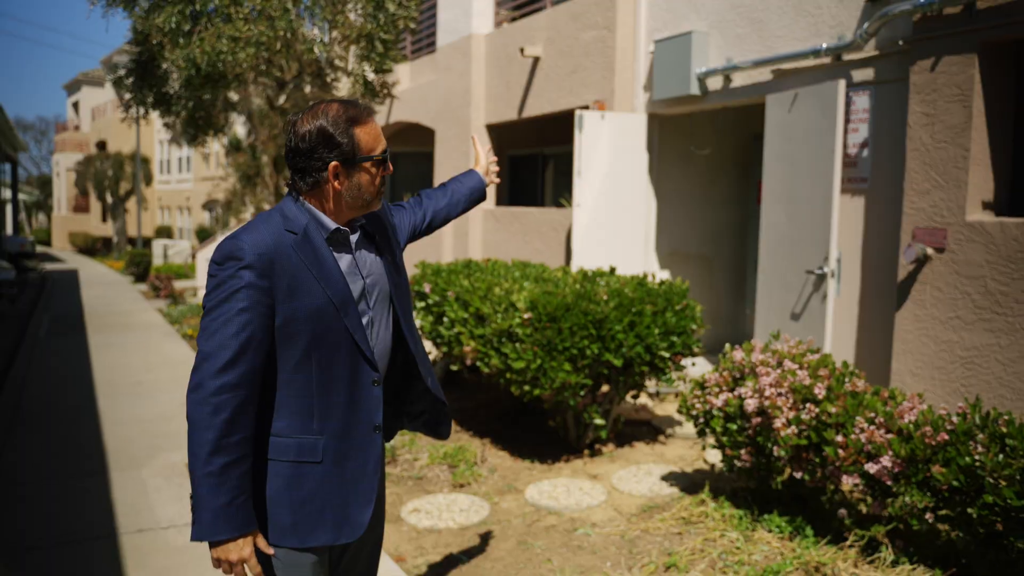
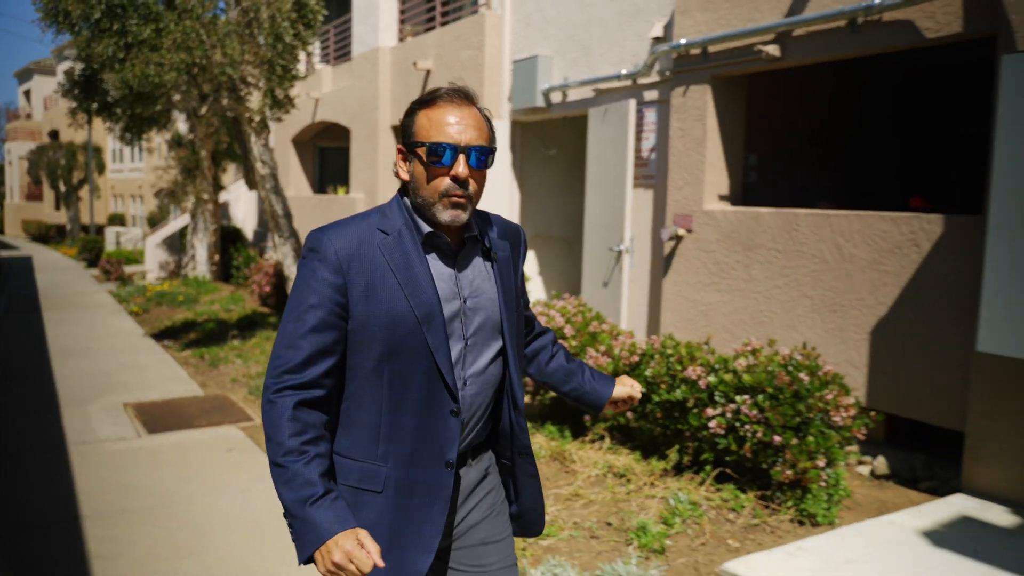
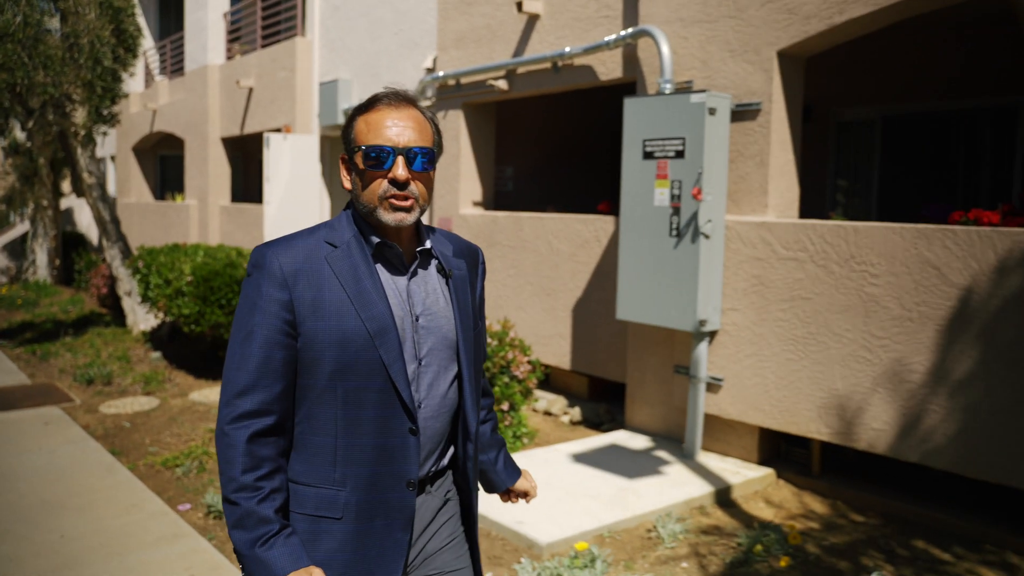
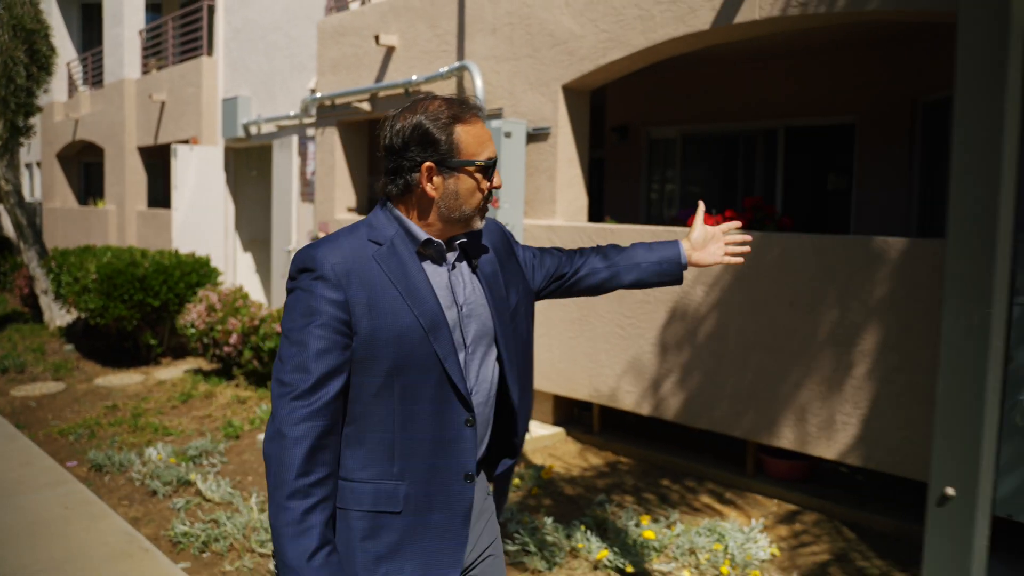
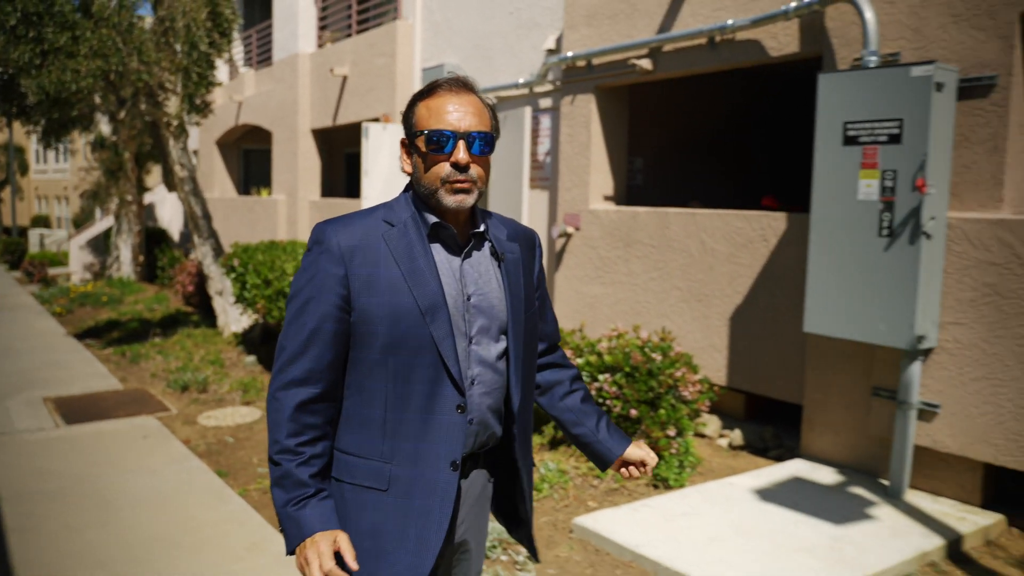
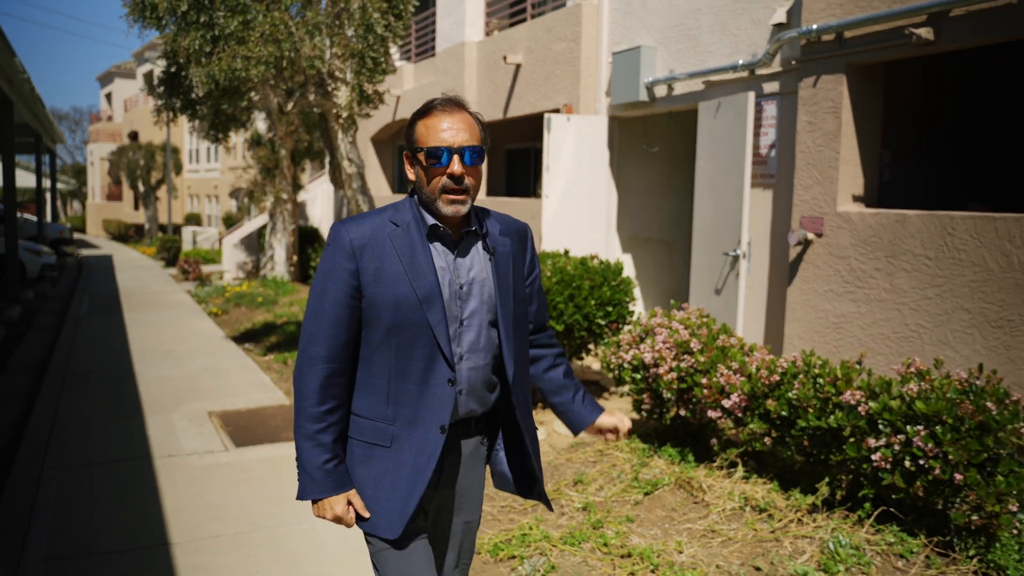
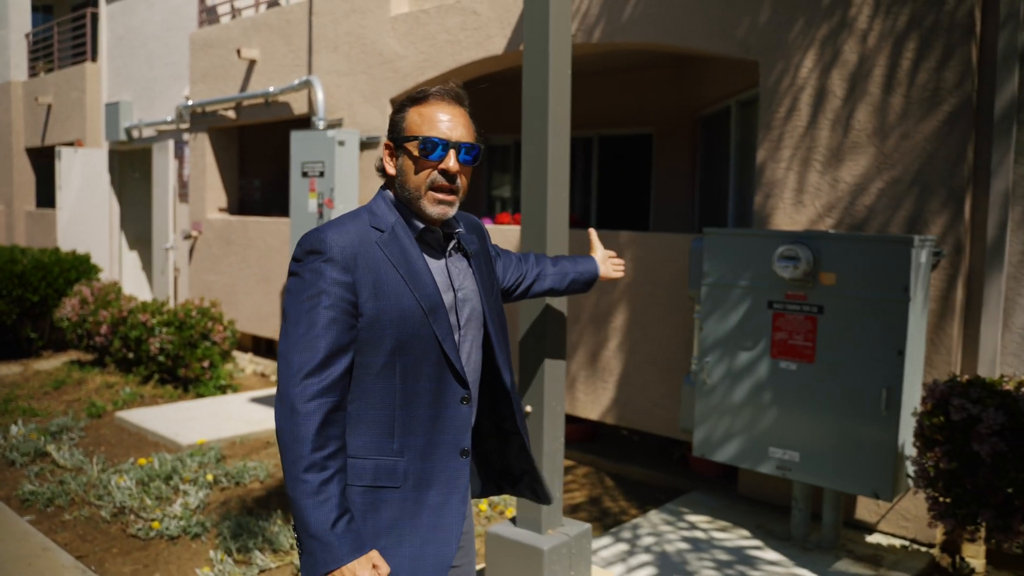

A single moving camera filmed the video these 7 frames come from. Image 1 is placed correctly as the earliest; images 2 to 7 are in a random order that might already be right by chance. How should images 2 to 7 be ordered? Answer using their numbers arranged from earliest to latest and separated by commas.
6, 2, 5, 3, 4, 7
